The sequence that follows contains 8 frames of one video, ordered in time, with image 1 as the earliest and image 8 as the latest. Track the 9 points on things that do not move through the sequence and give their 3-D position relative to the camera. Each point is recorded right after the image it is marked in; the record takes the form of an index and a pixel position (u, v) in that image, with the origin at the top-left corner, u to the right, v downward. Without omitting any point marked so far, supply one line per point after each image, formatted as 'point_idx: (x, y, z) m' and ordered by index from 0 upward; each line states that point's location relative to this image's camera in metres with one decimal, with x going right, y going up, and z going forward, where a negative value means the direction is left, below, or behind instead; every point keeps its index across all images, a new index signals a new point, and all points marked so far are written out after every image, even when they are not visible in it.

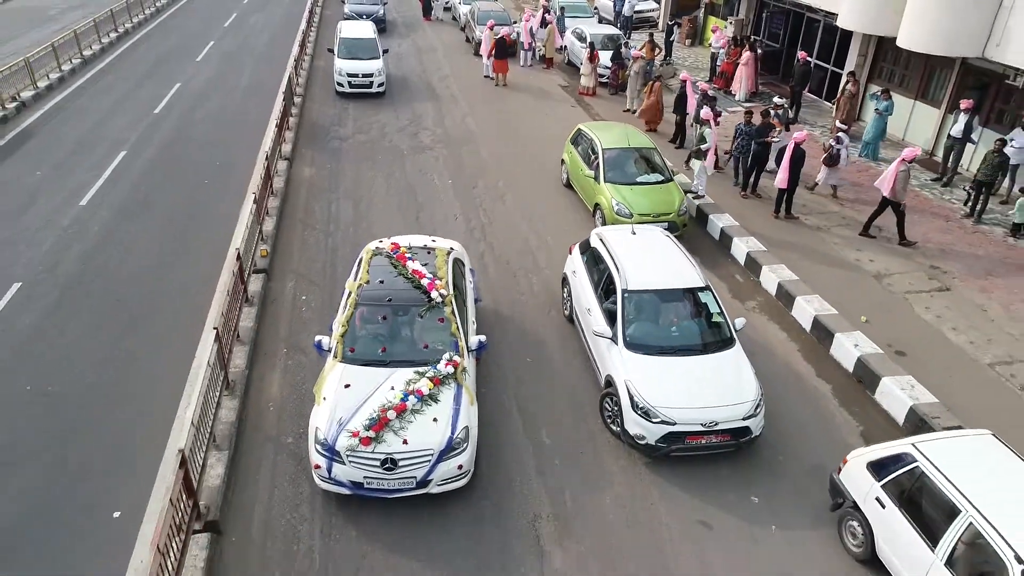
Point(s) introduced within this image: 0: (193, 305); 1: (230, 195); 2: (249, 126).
0: (-3.7, -0.5, +8.6) m
1: (-4.4, +1.1, +11.5) m
2: (-5.2, +2.9, +14.7) m
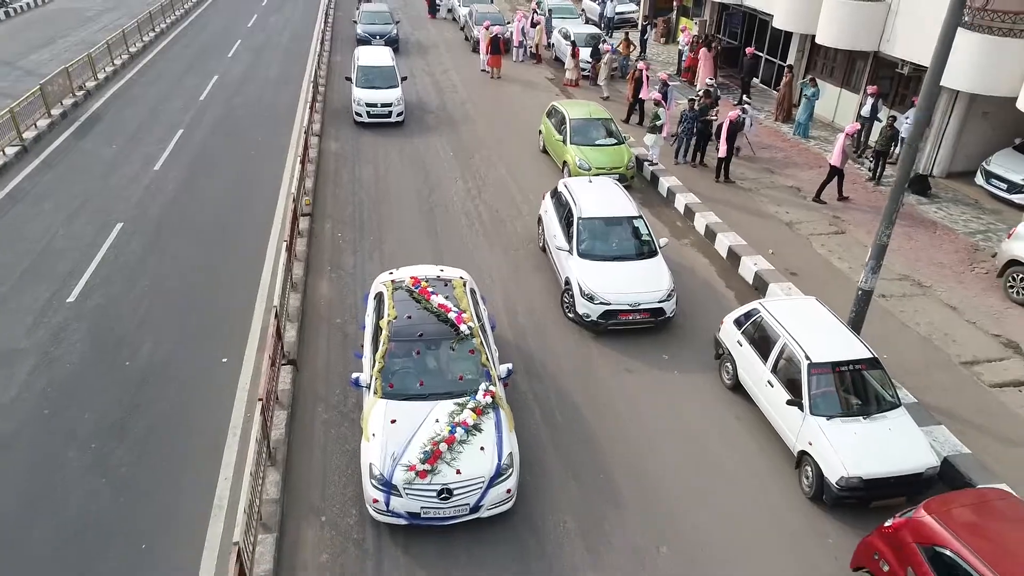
0: (-3.9, +0.4, +11.3) m
1: (-4.6, +2.1, +14.2) m
2: (-5.4, +3.9, +17.3) m
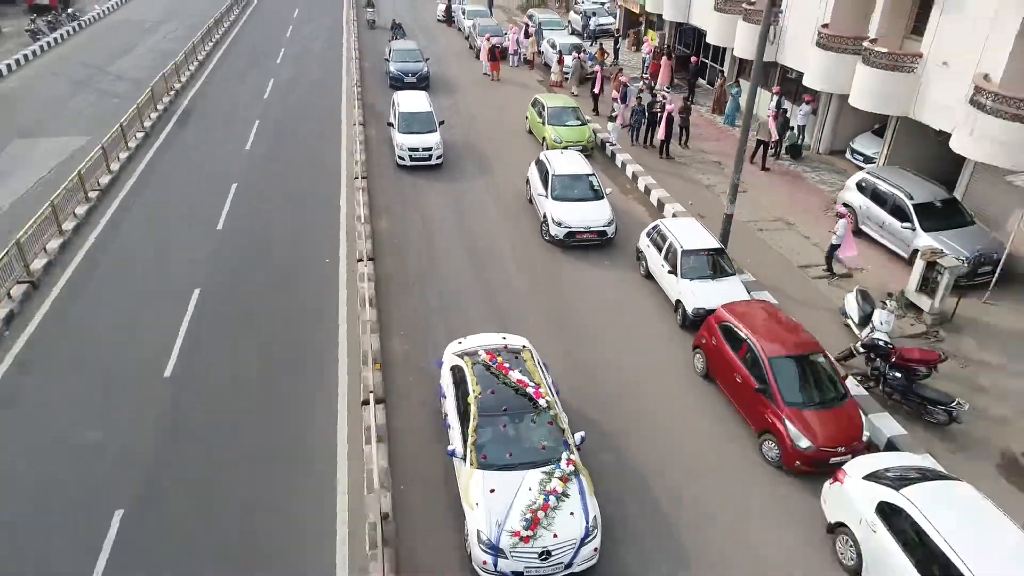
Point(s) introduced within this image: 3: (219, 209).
0: (-4.0, +1.8, +16.2) m
1: (-4.7, +3.5, +19.2) m
2: (-5.5, +5.3, +22.3) m
3: (-6.1, +1.2, +15.2) m
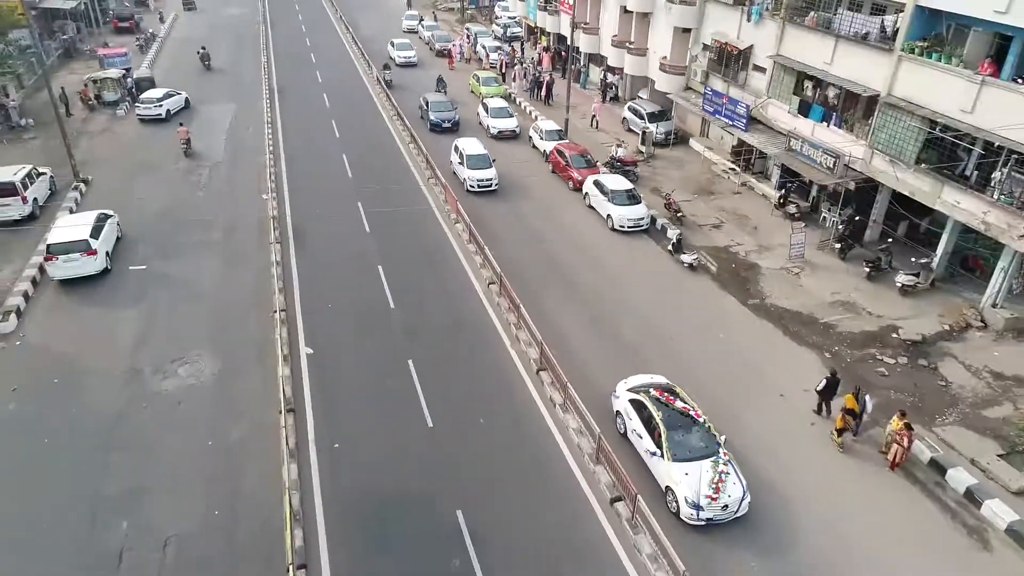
0: (-3.9, +4.3, +27.6) m
1: (-5.0, +6.0, +30.4) m
2: (-6.2, +7.8, +33.4) m
3: (-5.9, +3.6, +26.4) m
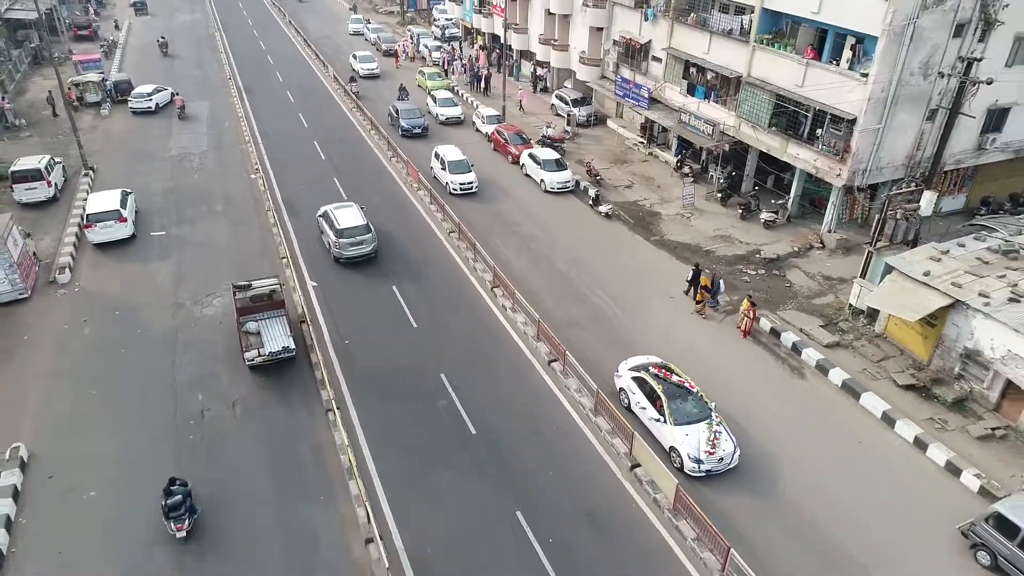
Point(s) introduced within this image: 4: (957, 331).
0: (-6.3, +6.0, +32.6) m
1: (-7.7, +7.6, +35.3) m
2: (-9.2, +9.3, +38.2) m
3: (-8.1, +5.2, +31.2) m
4: (+11.3, -1.1, +18.0) m
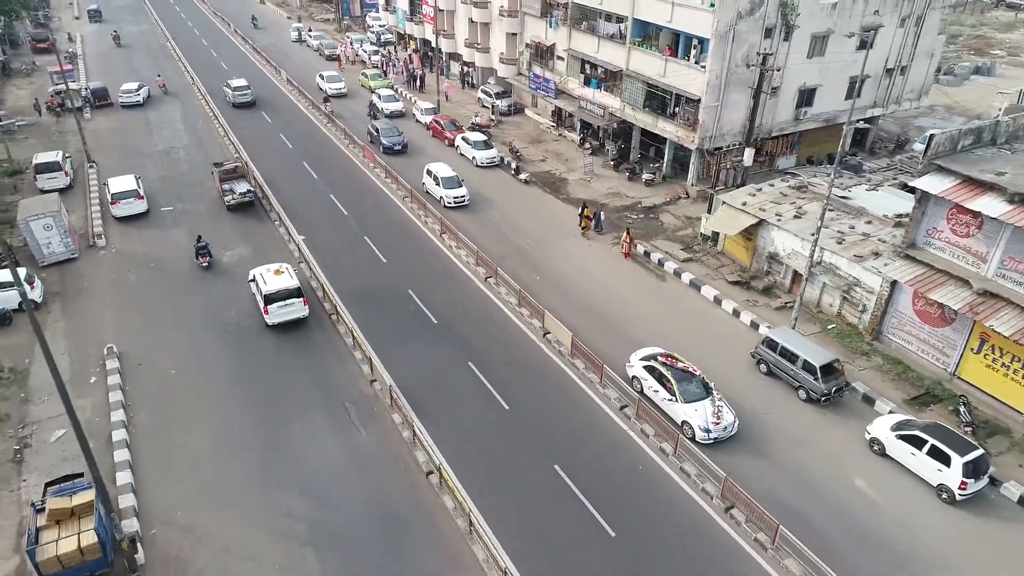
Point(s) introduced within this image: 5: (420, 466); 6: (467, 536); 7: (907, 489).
0: (-9.9, +7.9, +39.2) m
1: (-11.6, +9.4, +41.8) m
2: (-13.4, +11.0, +44.5) m
3: (-11.5, +7.0, +37.7) m
4: (+9.3, +1.8, +26.3) m
5: (-2.3, -4.5, +18.0) m
6: (-1.0, -5.6, +16.1) m
7: (+10.0, -5.1, +17.9) m
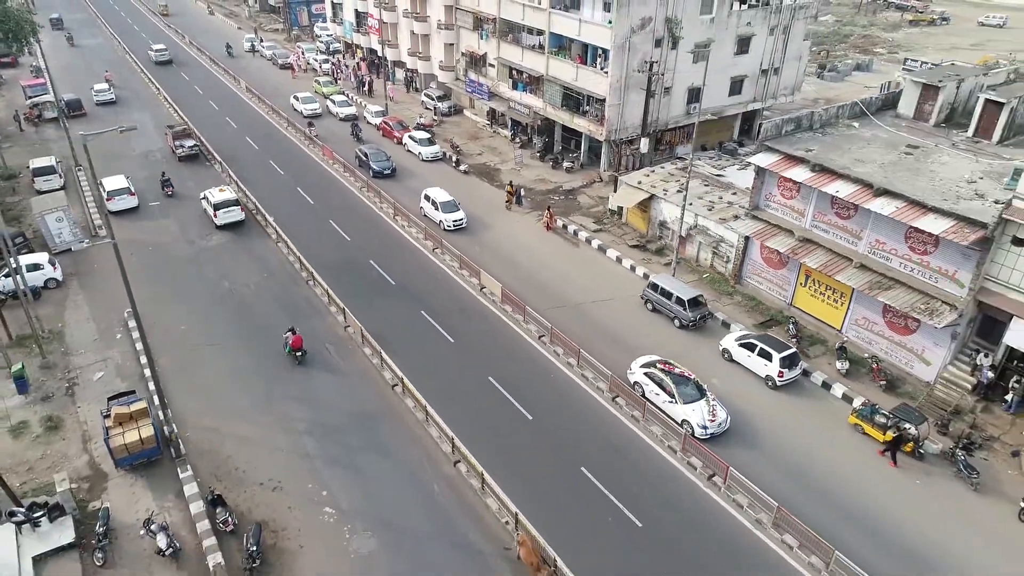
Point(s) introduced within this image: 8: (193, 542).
0: (-13.6, +8.9, +44.5) m
1: (-15.5, +10.4, +46.9) m
2: (-17.6, +11.9, +49.5) m
3: (-15.1, +8.0, +42.9) m
4: (+6.6, +3.6, +32.8) m
5: (-4.2, -3.2, +23.8) m
6: (-2.7, -4.2, +22.1) m
7: (+8.2, -3.3, +24.5) m
8: (-8.2, -6.5, +18.3) m
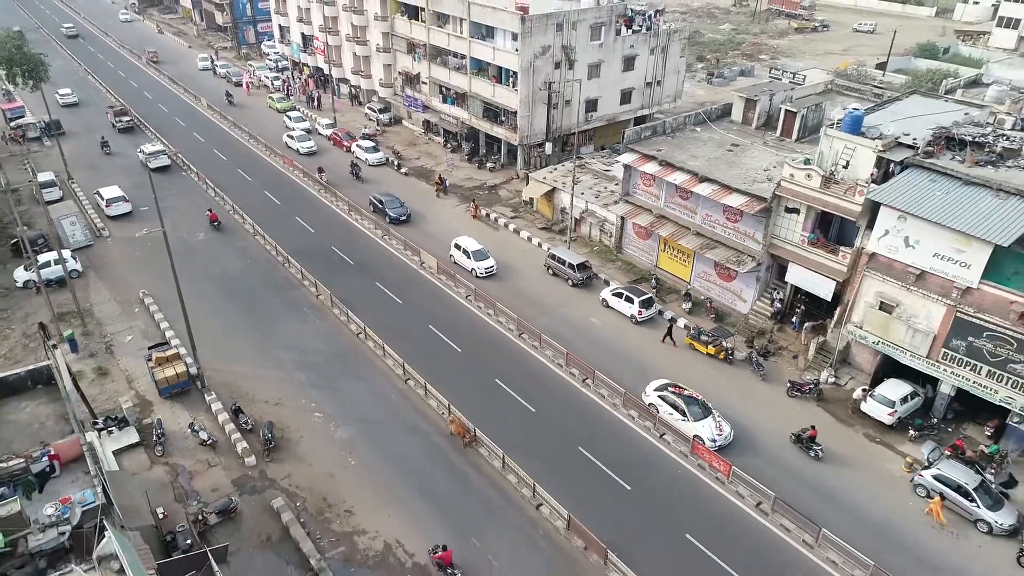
0: (-18.6, +9.6, +51.9) m
1: (-20.7, +11.0, +54.2) m
2: (-23.1, +12.5, +56.6) m
3: (-19.9, +8.7, +50.2) m
4: (+2.6, +5.2, +41.8) m
5: (-7.2, -2.0, +32.0) m
6: (-5.5, -3.0, +30.4) m
7: (+5.1, -1.6, +33.6) m
8: (-10.6, -5.5, +26.2) m
